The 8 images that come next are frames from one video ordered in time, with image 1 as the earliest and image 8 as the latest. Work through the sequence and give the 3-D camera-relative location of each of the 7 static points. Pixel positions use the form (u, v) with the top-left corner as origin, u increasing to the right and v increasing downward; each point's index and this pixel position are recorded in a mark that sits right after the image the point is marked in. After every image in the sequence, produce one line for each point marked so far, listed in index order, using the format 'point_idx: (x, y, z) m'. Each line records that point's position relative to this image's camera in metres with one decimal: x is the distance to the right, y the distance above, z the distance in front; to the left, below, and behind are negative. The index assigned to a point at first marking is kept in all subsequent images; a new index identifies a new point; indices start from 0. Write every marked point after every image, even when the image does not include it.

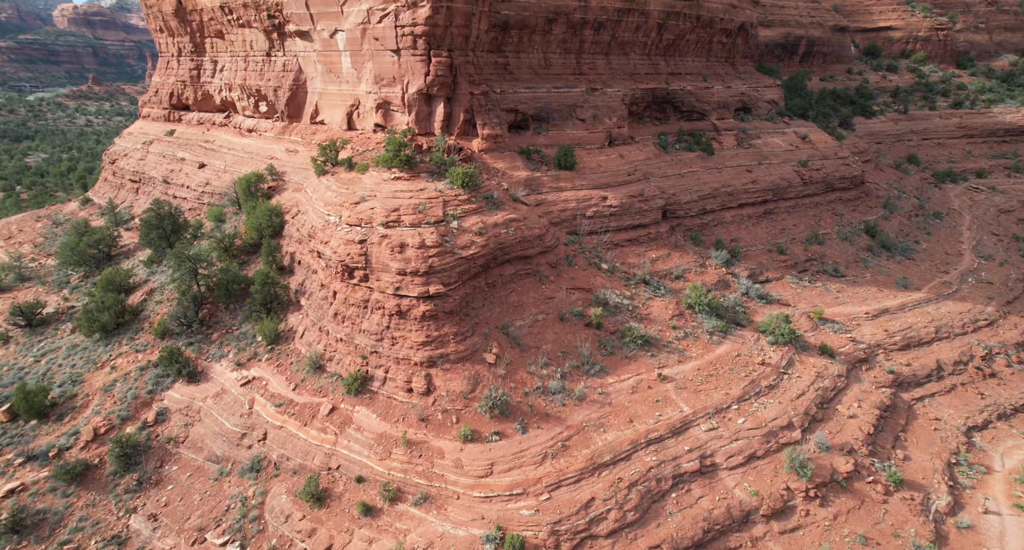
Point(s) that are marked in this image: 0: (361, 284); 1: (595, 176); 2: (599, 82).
0: (-3.1, -0.2, +11.8) m
1: (+2.4, +2.9, +16.6) m
2: (+2.8, +6.3, +18.8) m
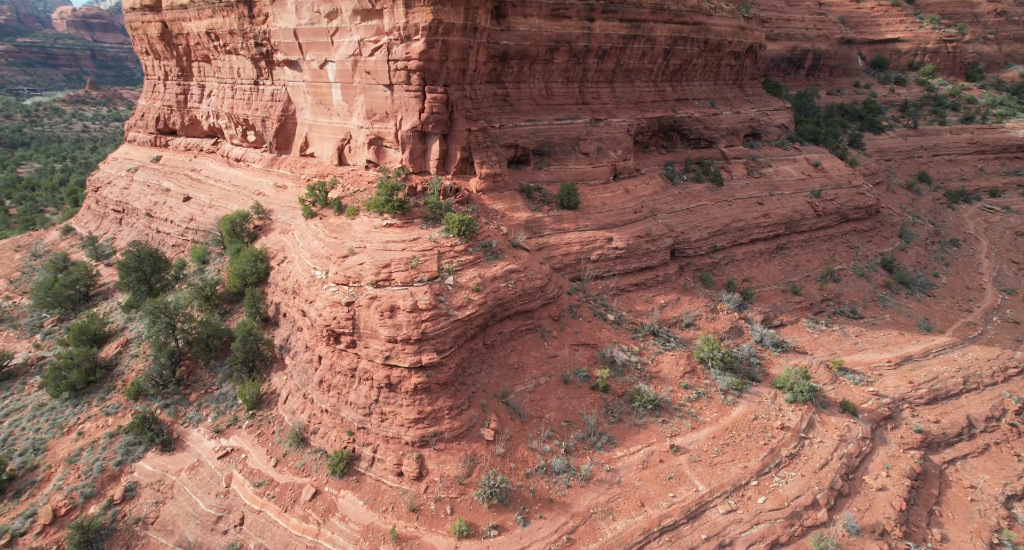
0: (-3.1, -1.5, +10.9) m
1: (+2.4, +1.6, +15.6) m
2: (+2.8, +5.1, +17.9) m
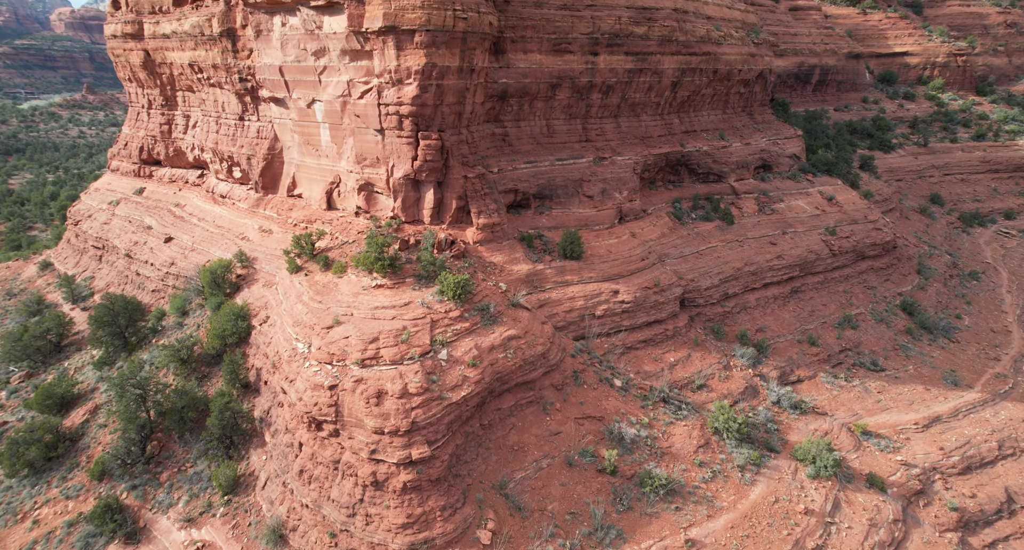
0: (-3.1, -2.9, +9.9) m
1: (+2.4, +0.2, +14.7) m
2: (+2.8, +3.7, +16.9) m
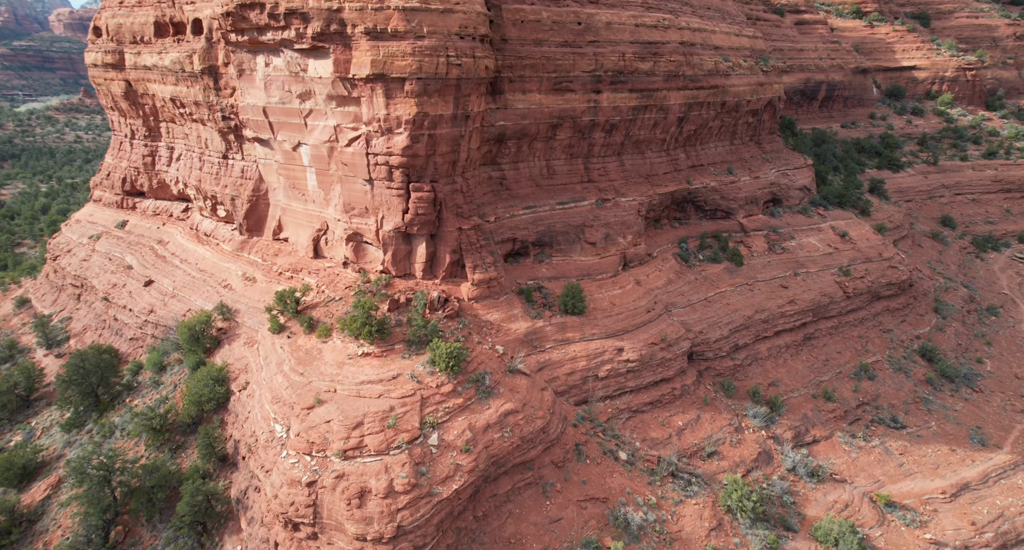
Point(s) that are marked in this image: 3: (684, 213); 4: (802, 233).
0: (-3.2, -4.2, +9.0) m
1: (+2.3, -1.1, +13.8) m
2: (+2.8, +2.4, +16.0) m
3: (+5.5, +2.0, +18.2) m
4: (+9.7, +1.4, +19.0) m
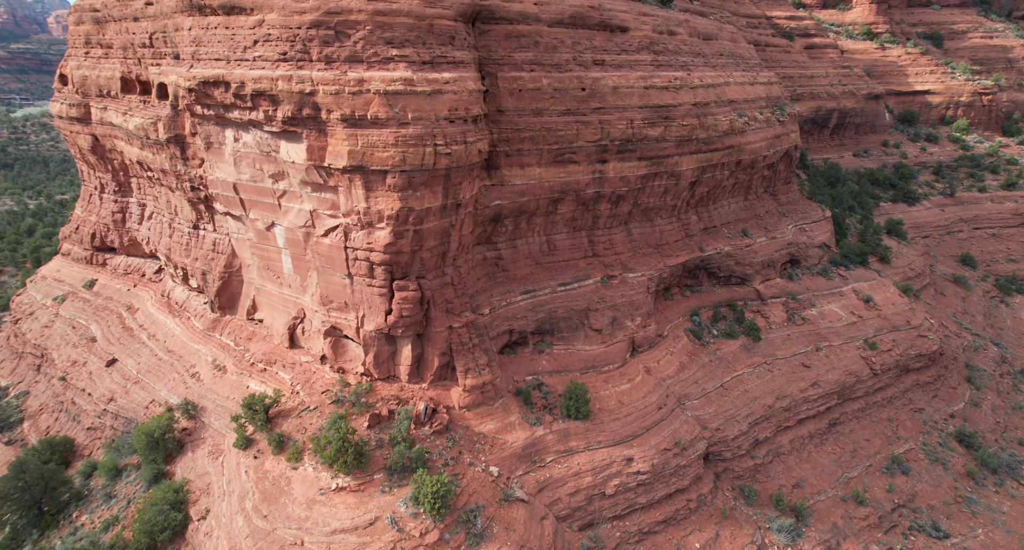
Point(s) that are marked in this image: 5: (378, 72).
0: (-3.3, -6.3, +7.6) m
1: (+2.3, -3.2, +12.4) m
2: (+2.7, +0.2, +14.6) m
3: (+5.4, -0.1, +16.7) m
4: (+9.6, -0.7, +17.6) m
5: (-2.4, +3.7, +10.4) m
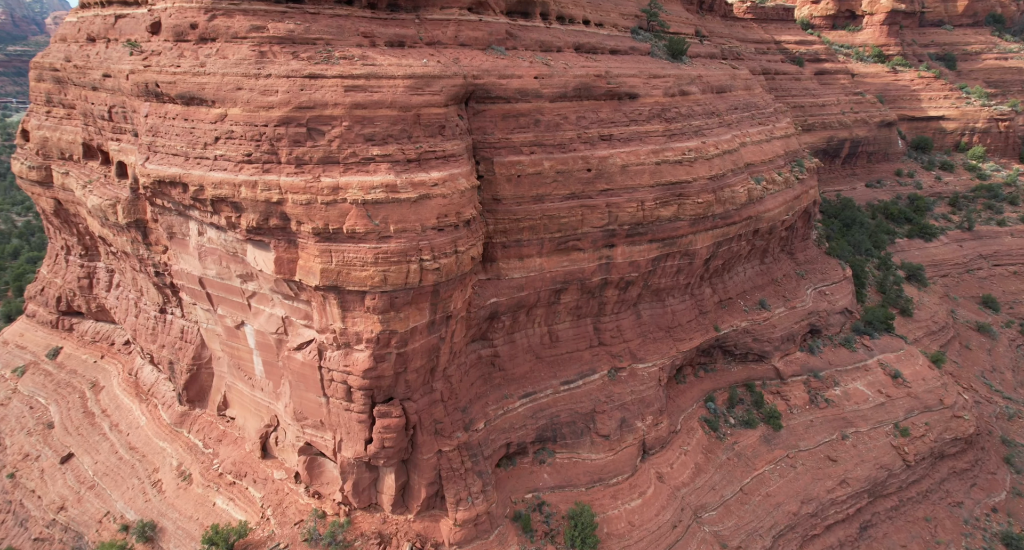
0: (-3.3, -8.4, +6.3) m
1: (+2.2, -5.4, +11.0) m
2: (+2.6, -1.9, +13.3) m
3: (+5.4, -2.3, +15.4) m
4: (+9.6, -2.8, +16.3) m
5: (-2.5, +1.6, +9.0) m
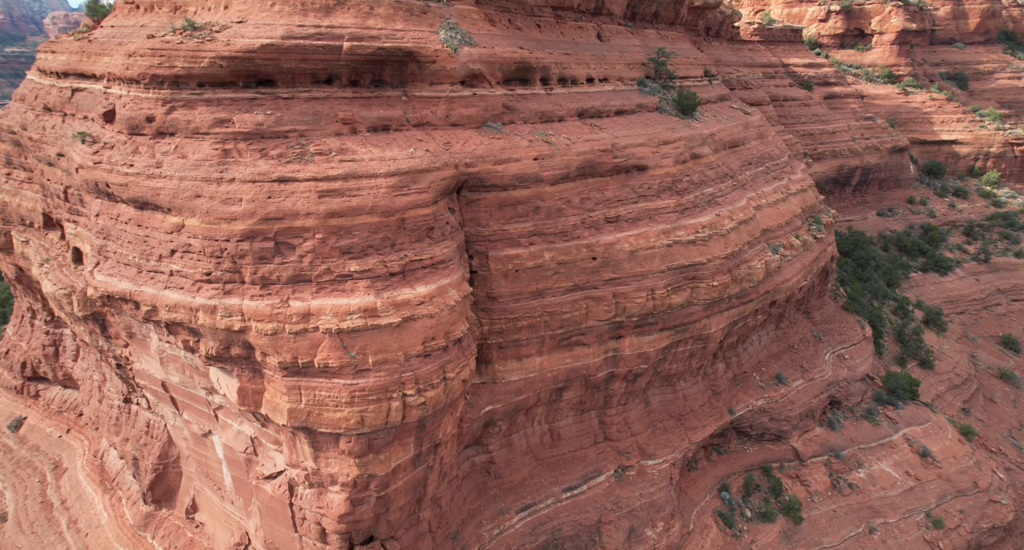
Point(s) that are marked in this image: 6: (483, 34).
0: (-3.4, -10.3, +5.1) m
1: (+2.2, -7.3, +9.9) m
2: (+2.6, -3.8, +12.2) m
3: (+5.3, -4.2, +14.3) m
4: (+9.5, -4.7, +15.2) m
5: (-2.5, -0.3, +7.9) m
6: (-0.6, +4.8, +11.4) m
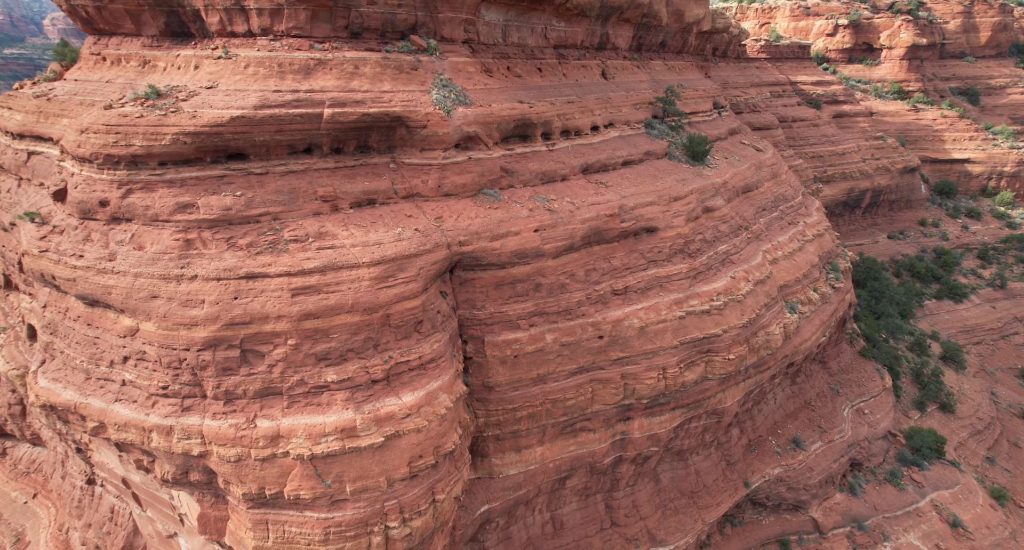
0: (-3.4, -11.7, +4.2) m
1: (+2.1, -8.7, +8.9) m
2: (+2.6, -5.2, +11.2) m
3: (+5.3, -5.6, +13.3) m
4: (+9.5, -6.1, +14.2) m
5: (-2.6, -1.7, +7.0) m
6: (-0.6, +3.4, +10.5) m
